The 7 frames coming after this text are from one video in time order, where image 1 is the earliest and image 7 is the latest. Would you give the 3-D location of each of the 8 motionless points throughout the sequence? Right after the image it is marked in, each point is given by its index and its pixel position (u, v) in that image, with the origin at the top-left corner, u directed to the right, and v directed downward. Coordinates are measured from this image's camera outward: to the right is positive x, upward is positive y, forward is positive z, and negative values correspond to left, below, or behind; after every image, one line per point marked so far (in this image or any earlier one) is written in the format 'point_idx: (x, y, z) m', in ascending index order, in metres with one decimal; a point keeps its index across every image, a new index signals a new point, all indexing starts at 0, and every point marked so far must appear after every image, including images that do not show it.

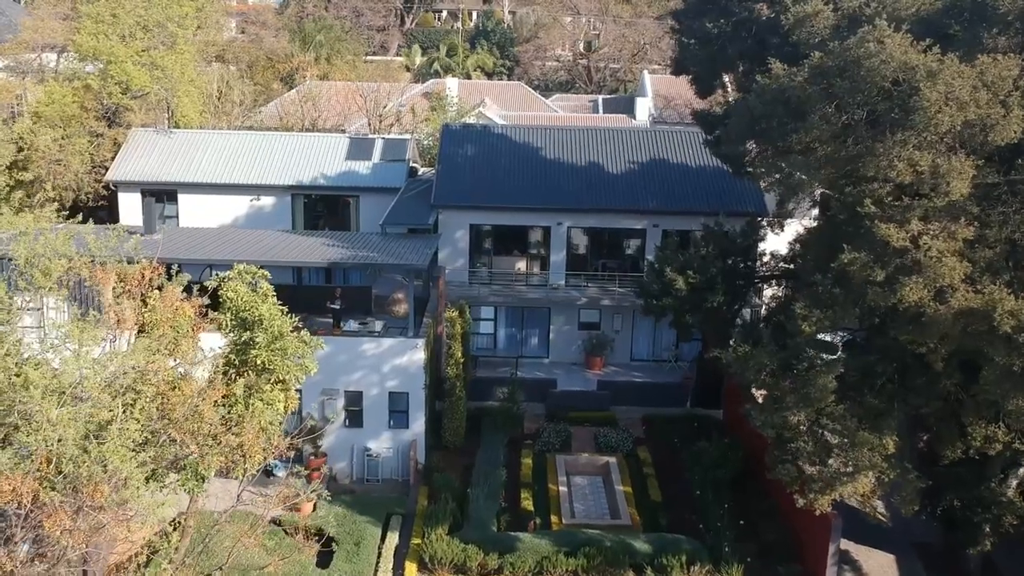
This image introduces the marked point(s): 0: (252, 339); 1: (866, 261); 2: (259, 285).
0: (-4.4, -0.9, +16.3) m
1: (+5.4, +0.4, +14.6) m
2: (-4.5, +0.1, +17.3) m
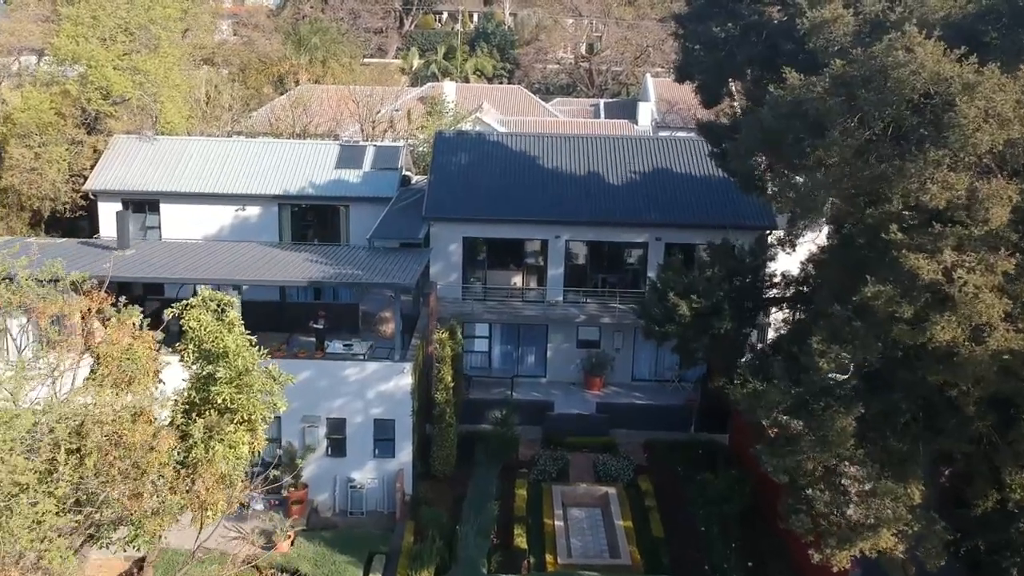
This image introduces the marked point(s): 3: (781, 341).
0: (-4.6, -1.3, +14.9) m
1: (+5.2, -0.1, +13.1) m
2: (-4.7, -0.4, +15.8) m
3: (+5.2, -1.1, +18.4) m
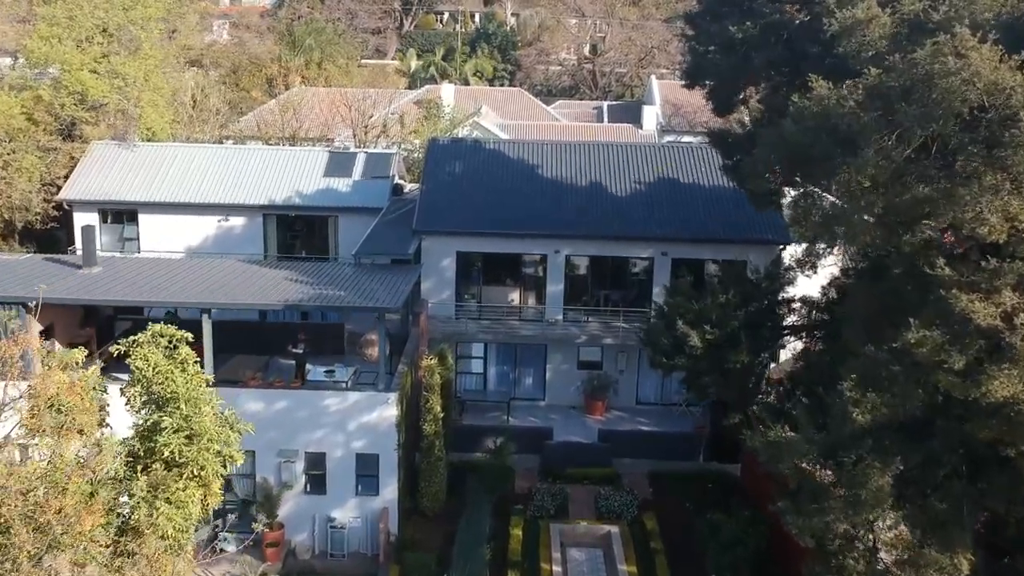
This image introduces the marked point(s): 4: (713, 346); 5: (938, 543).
0: (-4.8, -1.8, +13.1) m
1: (+5.0, -0.6, +11.3) m
2: (-4.8, -0.9, +14.1) m
3: (+5.1, -1.6, +16.6) m
4: (+3.7, -1.1, +17.8) m
5: (+5.6, -3.3, +12.6) m
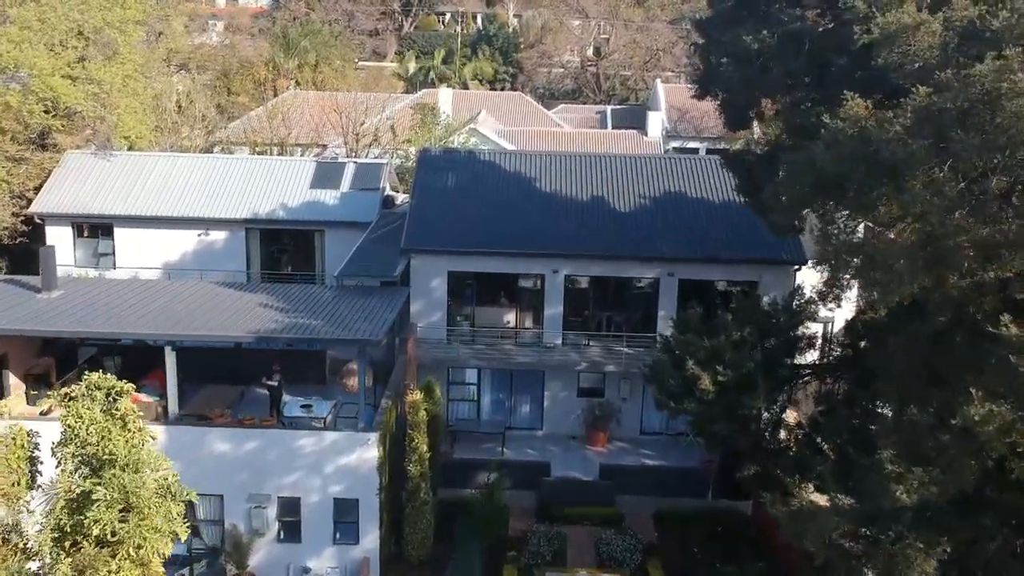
0: (-5.0, -2.4, +11.3) m
1: (+4.8, -1.2, +9.5) m
2: (-5.0, -1.5, +12.3) m
3: (+4.9, -2.2, +14.8) m
4: (+3.5, -1.7, +15.9) m
5: (+5.4, -3.9, +10.8) m
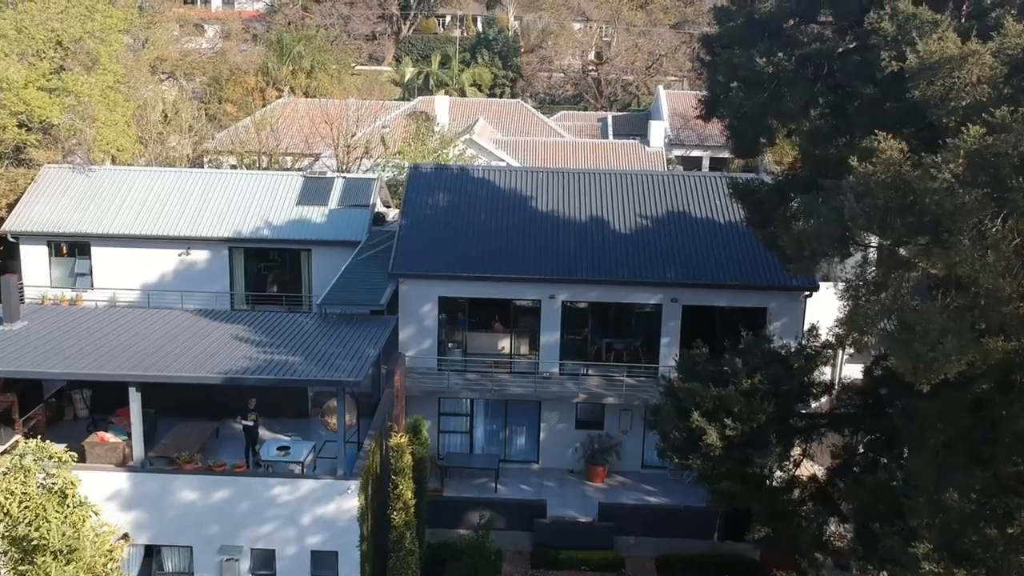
0: (-5.1, -3.1, +10.0) m
1: (+4.6, -1.9, +8.1) m
2: (-5.2, -2.1, +10.9) m
3: (+4.7, -2.8, +13.4) m
4: (+3.4, -2.3, +14.6) m
5: (+5.2, -4.6, +9.4) m
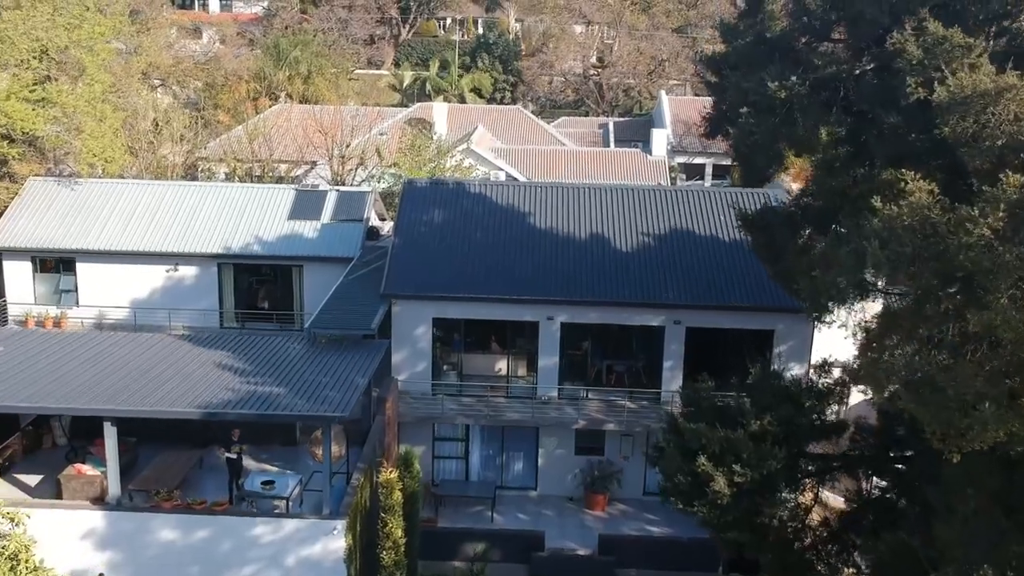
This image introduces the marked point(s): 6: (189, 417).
0: (-5.2, -3.6, +9.1) m
1: (+4.5, -2.4, +7.2) m
2: (-5.3, -2.6, +10.1) m
3: (+4.6, -3.3, +12.5) m
4: (+3.3, -2.8, +13.7) m
5: (+5.1, -5.1, +8.6) m
6: (-5.4, -2.2, +16.3) m
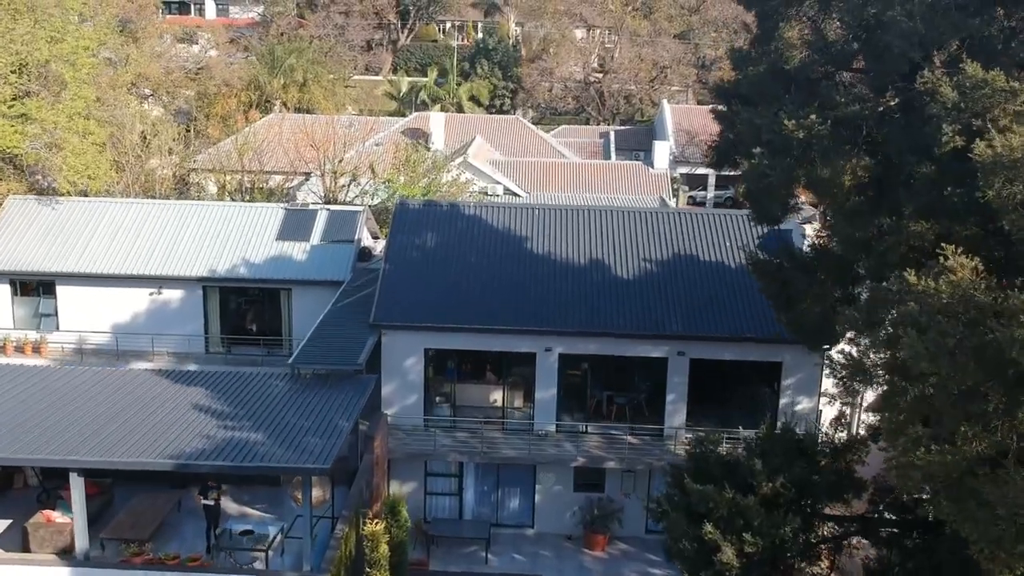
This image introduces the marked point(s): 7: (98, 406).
0: (-5.4, -4.2, +8.1) m
1: (+4.4, -3.0, +6.2) m
2: (-5.4, -3.3, +9.0) m
3: (+4.5, -4.0, +11.5) m
4: (+3.2, -3.5, +12.6) m
5: (+5.0, -5.8, +7.5) m
6: (-5.6, -2.8, +15.3) m
7: (-7.6, -2.2, +17.8) m
